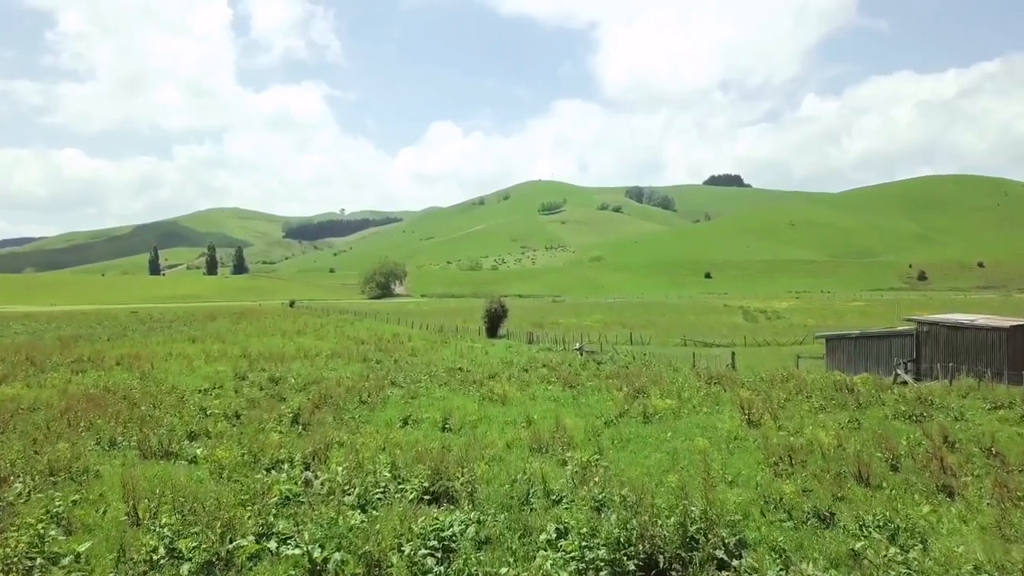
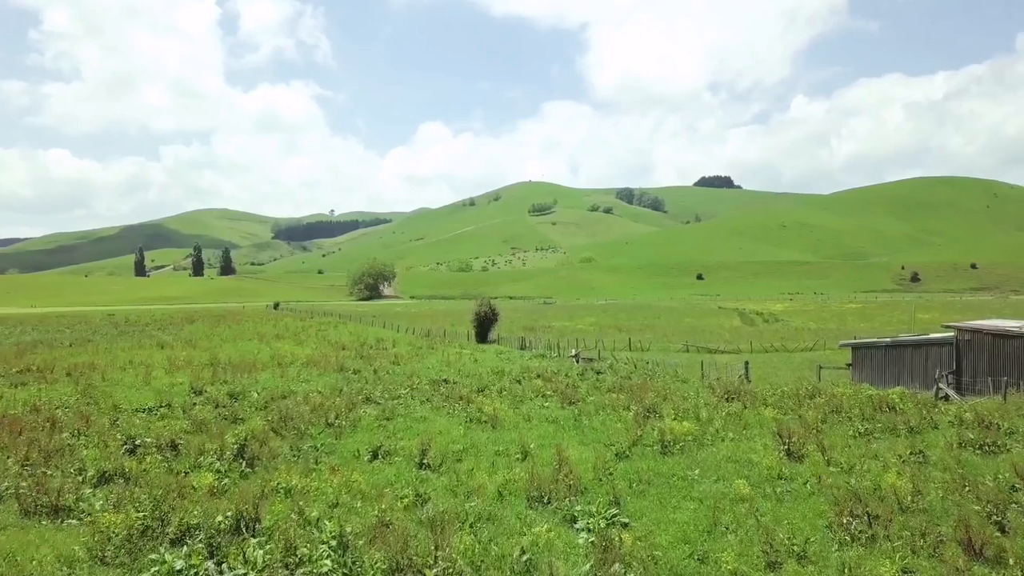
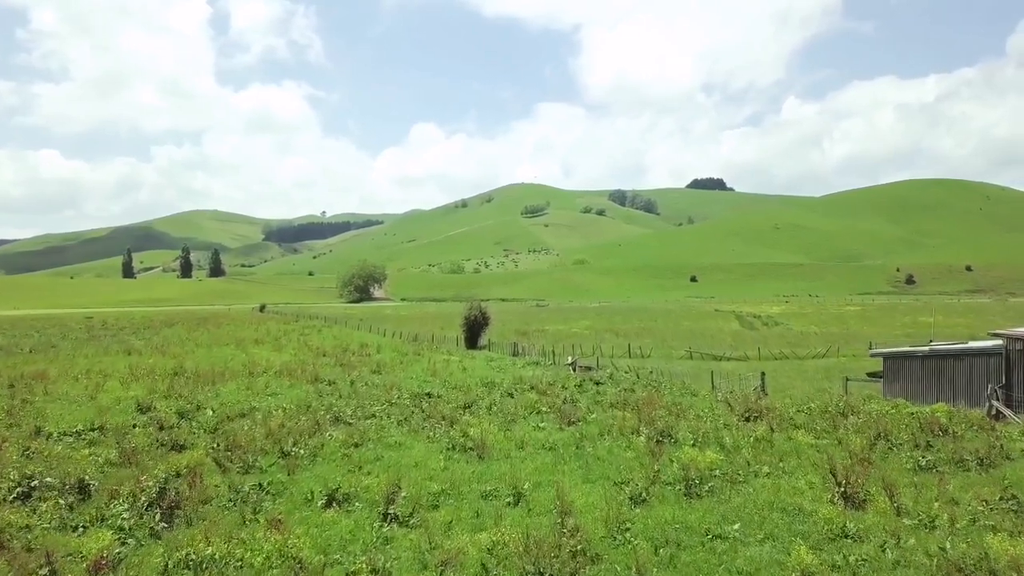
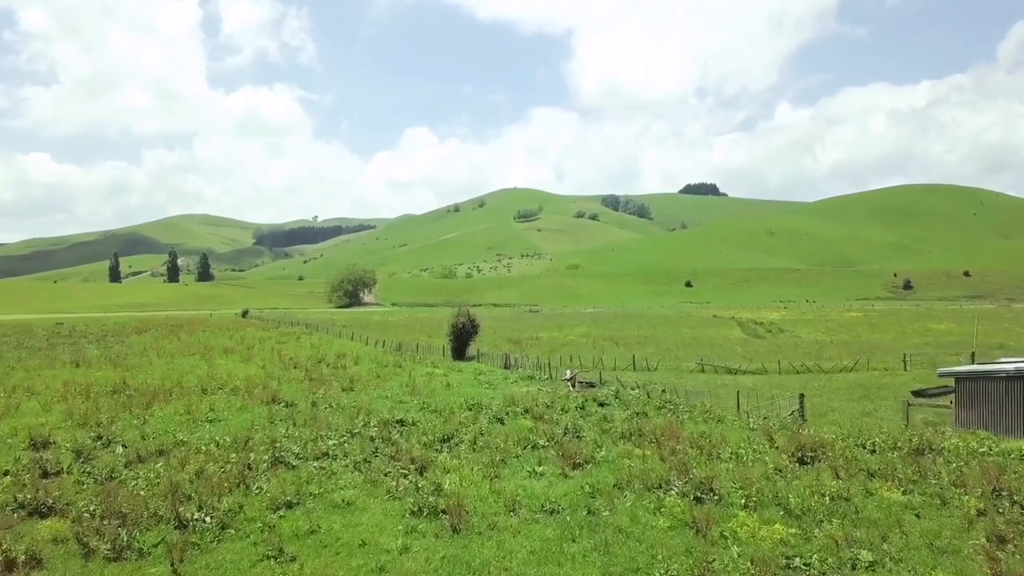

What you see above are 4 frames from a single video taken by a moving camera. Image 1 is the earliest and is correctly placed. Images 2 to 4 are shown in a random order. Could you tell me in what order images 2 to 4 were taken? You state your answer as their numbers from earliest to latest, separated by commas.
2, 3, 4
